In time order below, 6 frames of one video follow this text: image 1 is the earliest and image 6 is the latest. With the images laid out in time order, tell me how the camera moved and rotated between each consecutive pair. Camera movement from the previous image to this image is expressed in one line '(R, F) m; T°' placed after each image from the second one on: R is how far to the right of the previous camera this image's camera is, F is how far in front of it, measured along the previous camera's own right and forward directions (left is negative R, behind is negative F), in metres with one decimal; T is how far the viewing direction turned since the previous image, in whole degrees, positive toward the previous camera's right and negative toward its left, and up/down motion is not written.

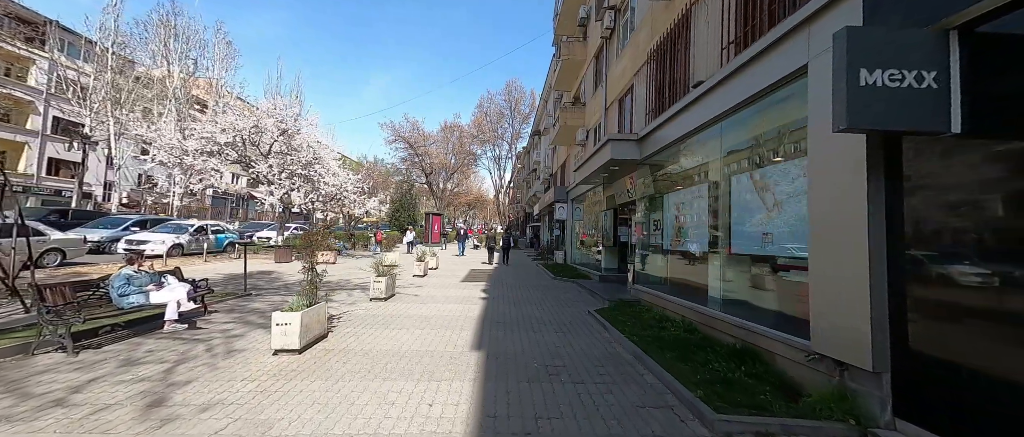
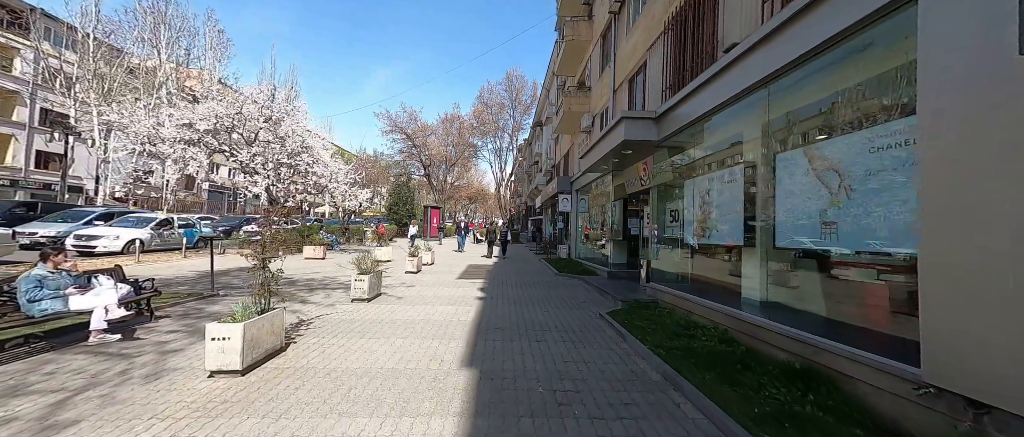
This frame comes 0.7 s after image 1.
(0.0, +1.0) m; 0°
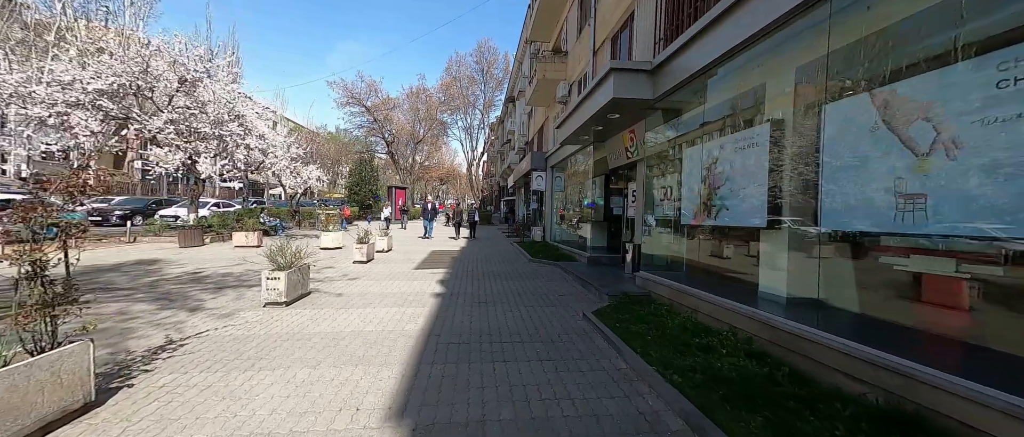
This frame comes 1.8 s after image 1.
(+0.2, +1.5) m; +4°
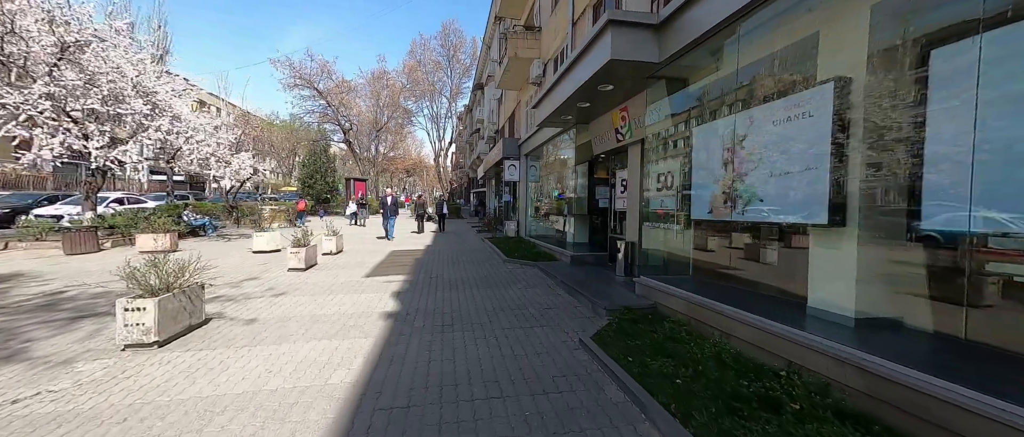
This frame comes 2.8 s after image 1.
(0.0, +1.4) m; +5°
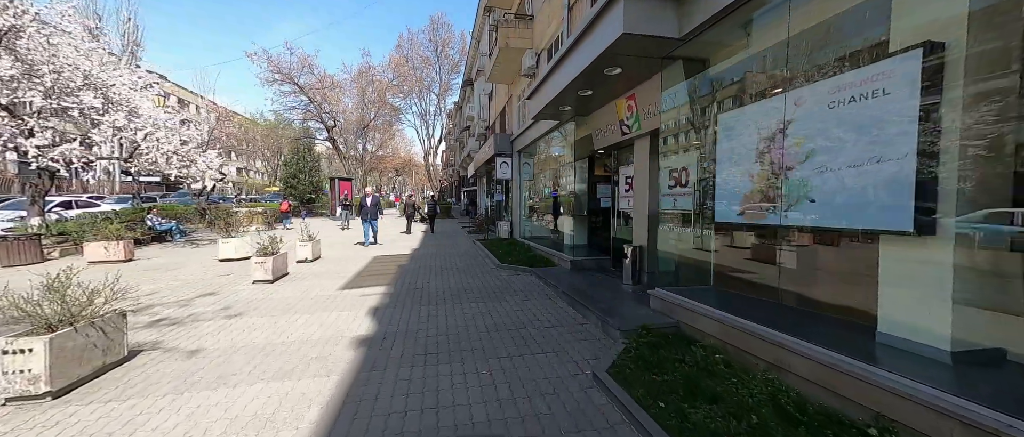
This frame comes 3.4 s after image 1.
(0.0, +0.8) m; +1°
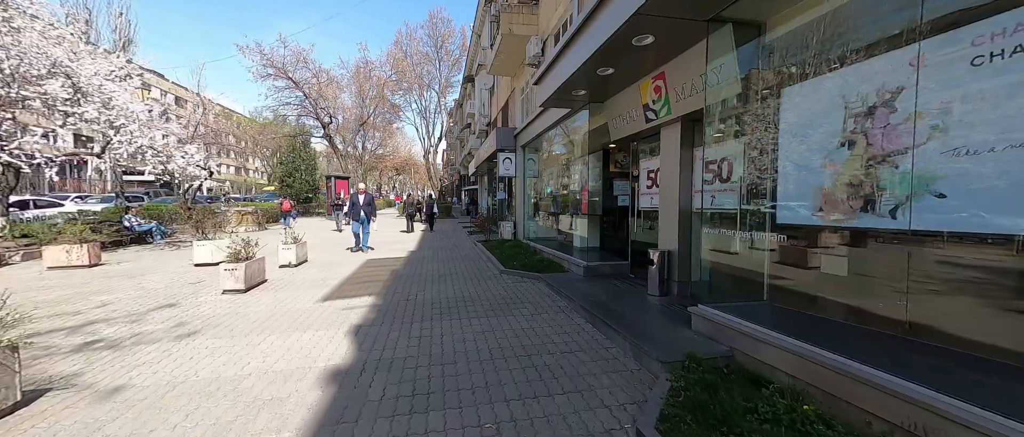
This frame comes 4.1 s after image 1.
(-0.1, +0.9) m; 0°
